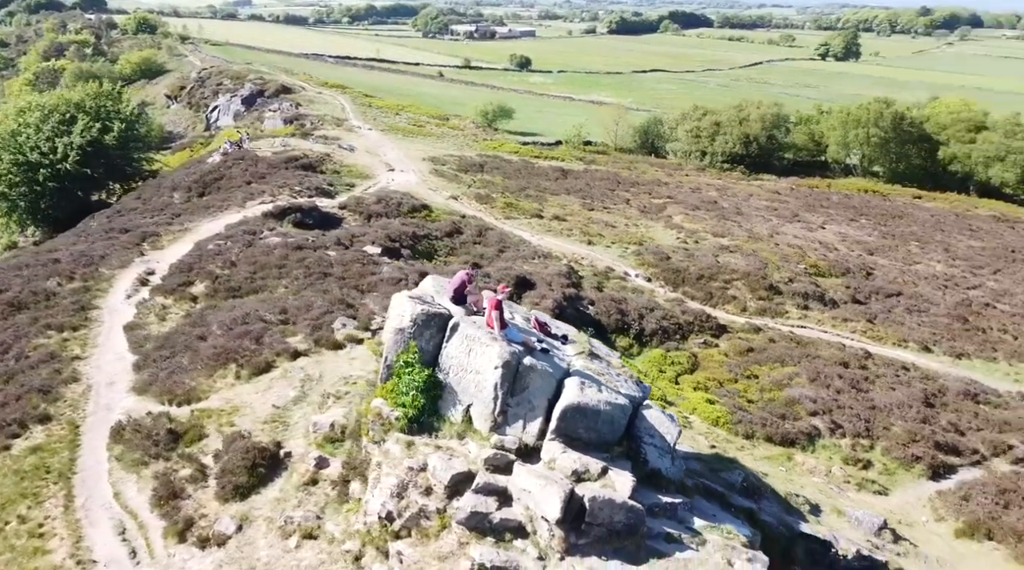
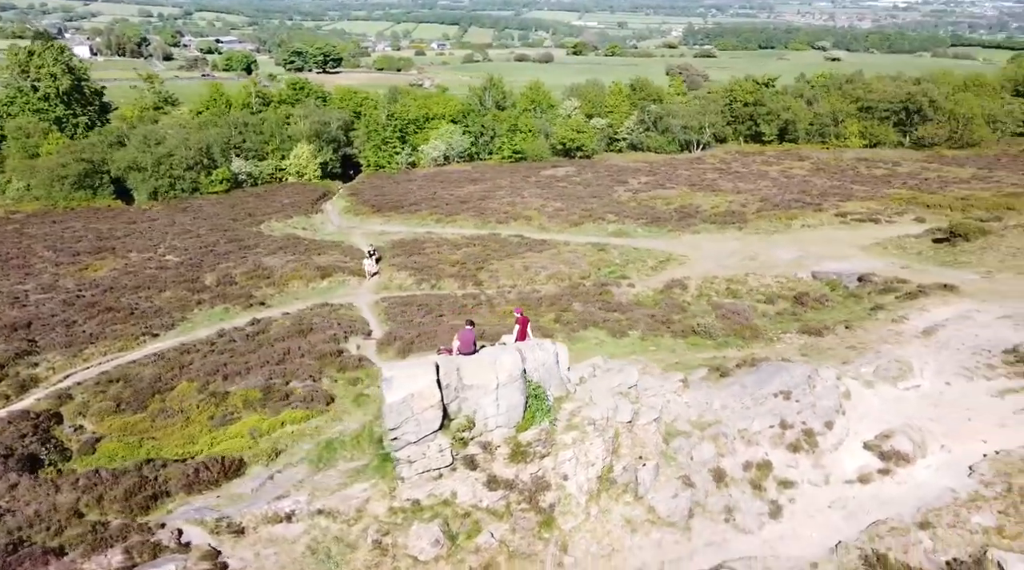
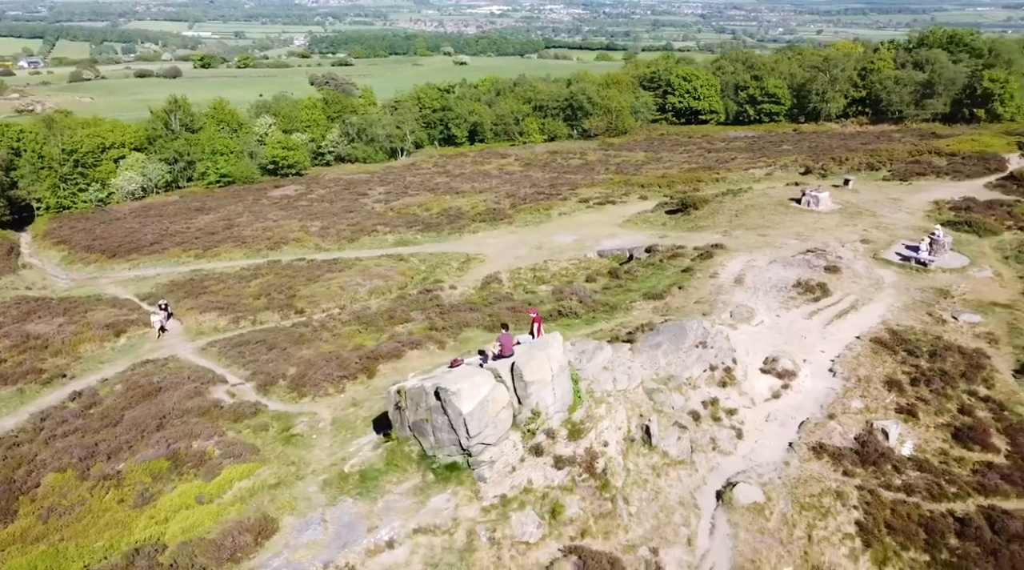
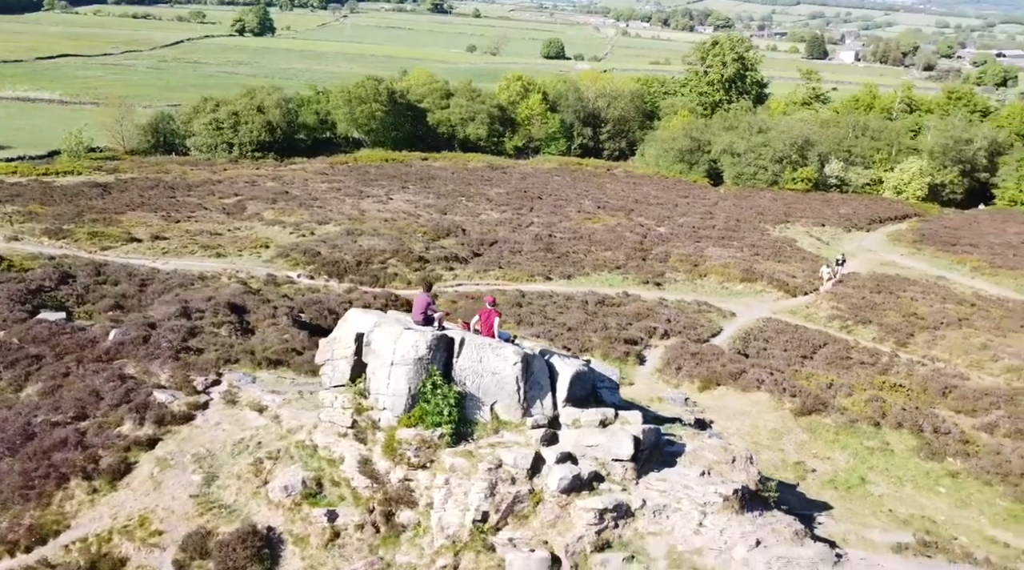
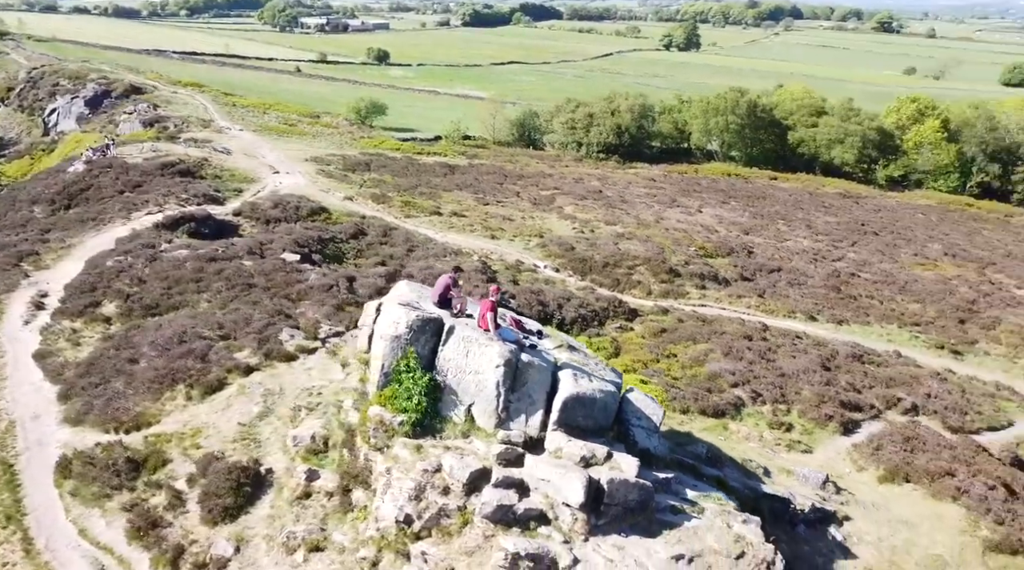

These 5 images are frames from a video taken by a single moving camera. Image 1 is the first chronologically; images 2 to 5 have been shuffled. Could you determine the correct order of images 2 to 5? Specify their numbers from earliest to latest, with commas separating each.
5, 4, 2, 3
